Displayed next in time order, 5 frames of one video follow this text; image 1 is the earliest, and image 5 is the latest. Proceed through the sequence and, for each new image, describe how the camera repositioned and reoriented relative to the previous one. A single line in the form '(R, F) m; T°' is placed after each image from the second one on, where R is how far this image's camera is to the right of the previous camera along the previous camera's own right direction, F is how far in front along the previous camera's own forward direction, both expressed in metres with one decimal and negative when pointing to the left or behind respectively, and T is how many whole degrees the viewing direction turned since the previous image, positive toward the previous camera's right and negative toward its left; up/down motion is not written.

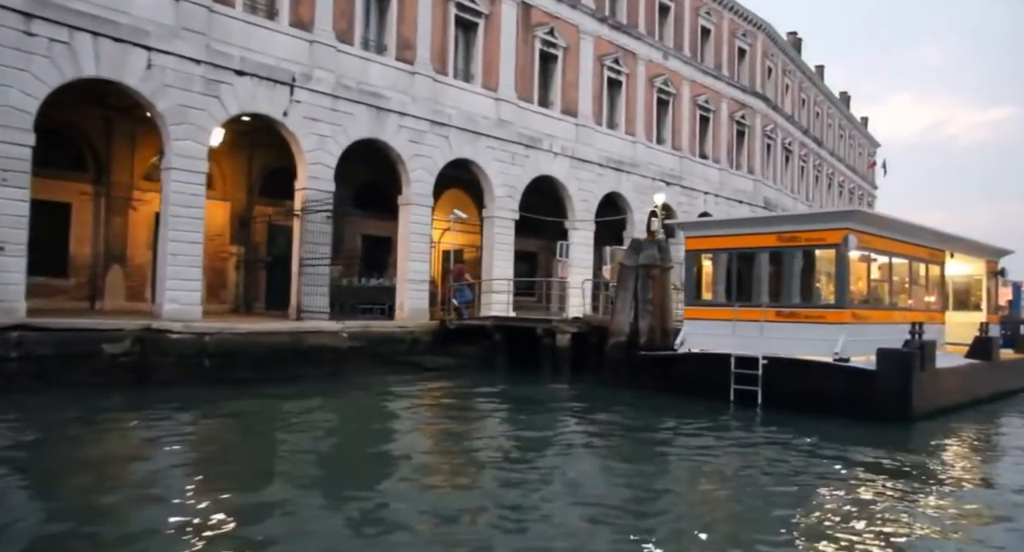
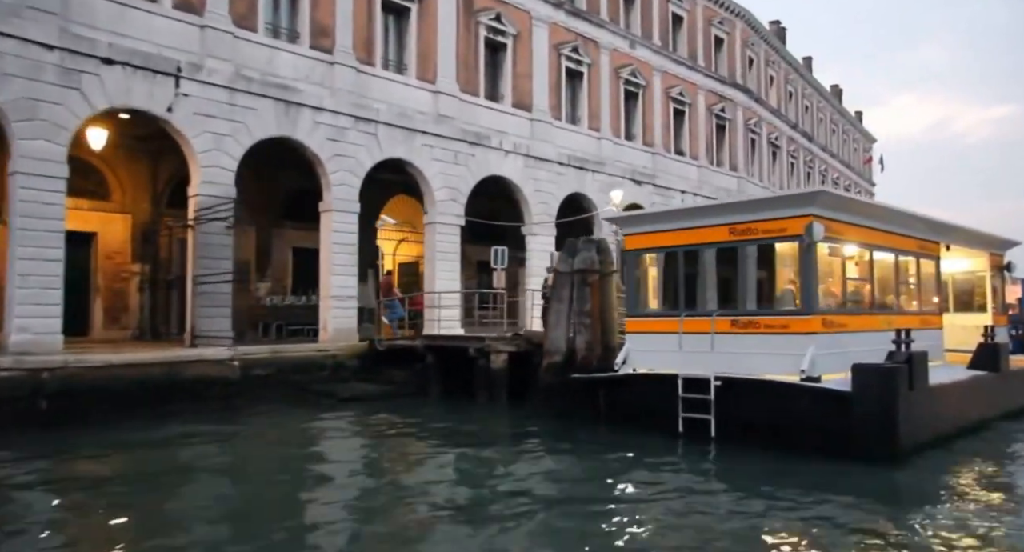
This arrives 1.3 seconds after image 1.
(+1.5, +2.1) m; 0°
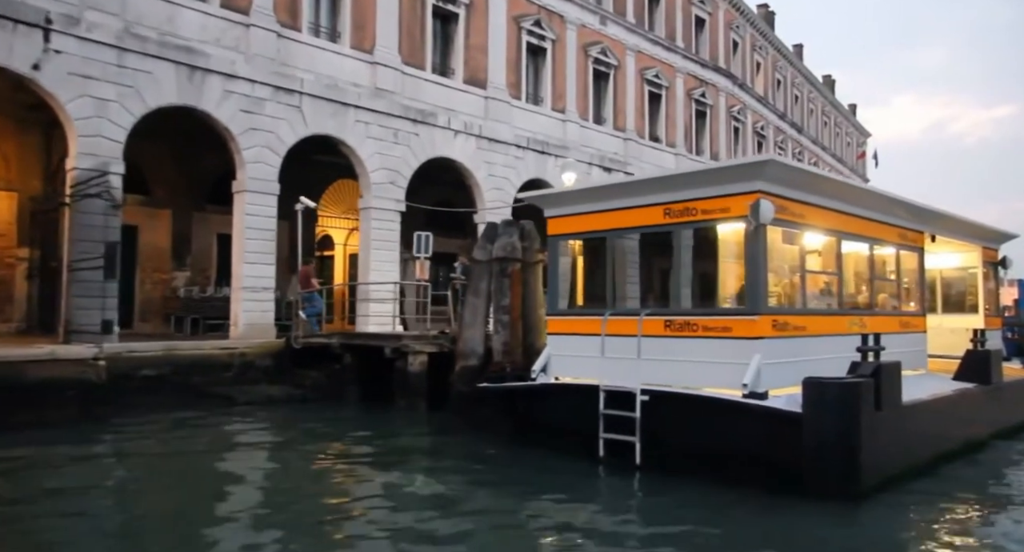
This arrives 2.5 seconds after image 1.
(+1.2, +1.7) m; 0°
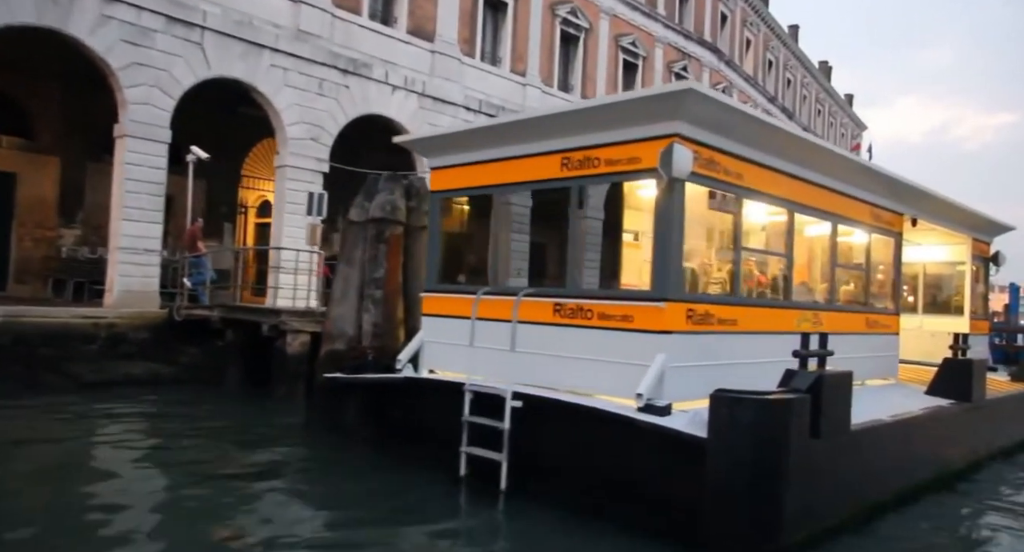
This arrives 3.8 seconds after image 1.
(+1.2, +1.8) m; 0°
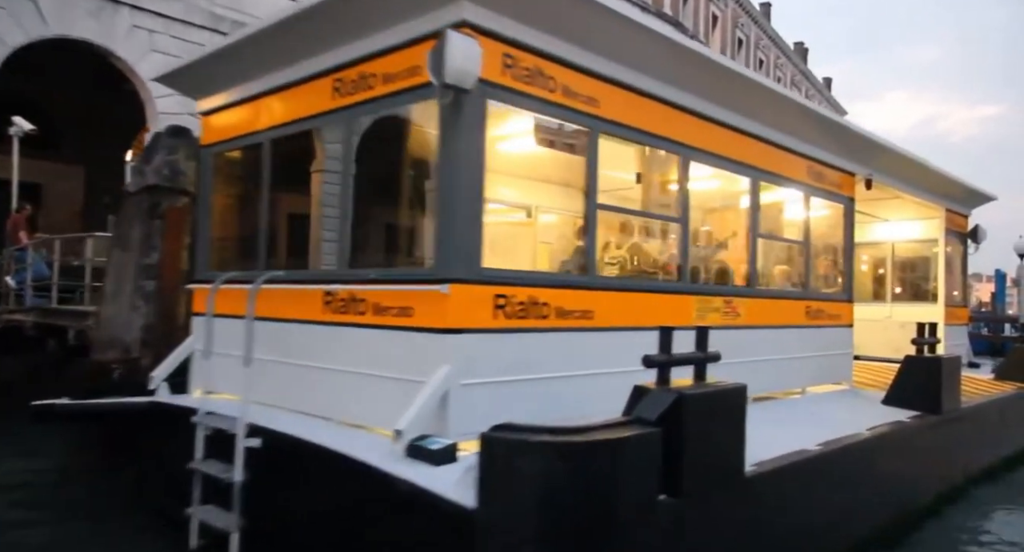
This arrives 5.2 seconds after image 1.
(+1.4, +1.9) m; +1°
